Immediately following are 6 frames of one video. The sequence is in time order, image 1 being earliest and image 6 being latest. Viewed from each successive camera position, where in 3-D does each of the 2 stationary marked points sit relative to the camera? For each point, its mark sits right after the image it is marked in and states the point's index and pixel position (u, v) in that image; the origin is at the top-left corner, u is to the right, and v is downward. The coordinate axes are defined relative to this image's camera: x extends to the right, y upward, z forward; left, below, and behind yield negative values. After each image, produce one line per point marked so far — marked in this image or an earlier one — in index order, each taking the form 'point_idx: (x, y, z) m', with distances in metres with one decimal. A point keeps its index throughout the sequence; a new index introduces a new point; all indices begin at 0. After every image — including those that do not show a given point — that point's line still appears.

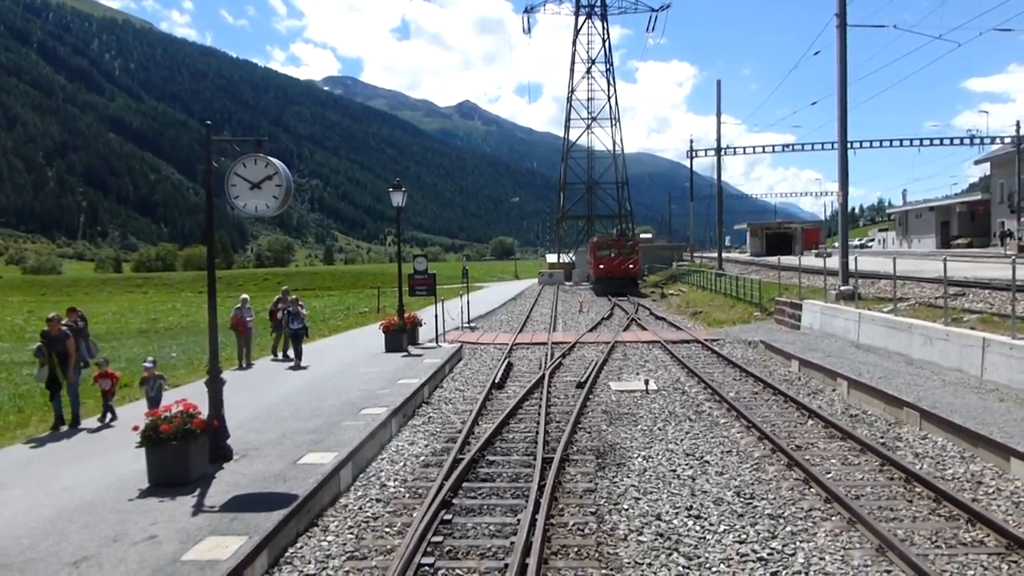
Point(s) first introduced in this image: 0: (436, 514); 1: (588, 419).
0: (-0.8, -2.4, +8.6) m
1: (+1.3, -2.1, +13.6) m
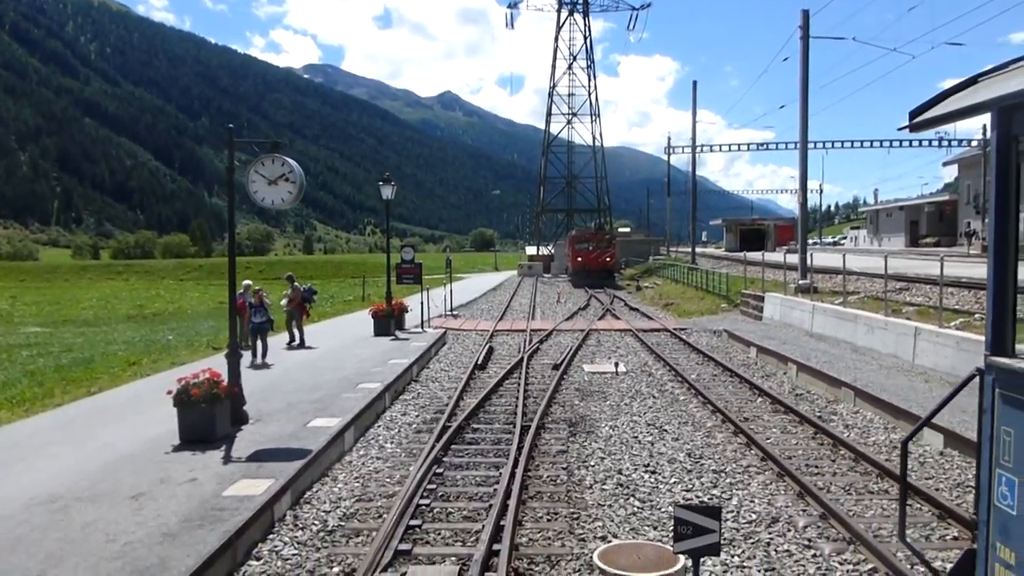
0: (-1.0, -2.2, +10.0) m
1: (+0.9, -2.0, +15.0) m
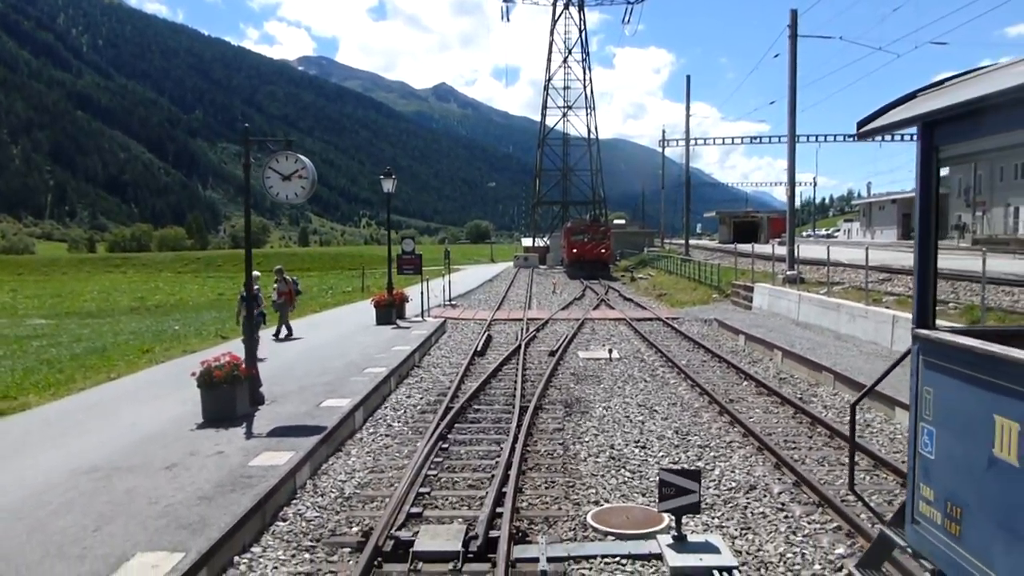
0: (-1.0, -2.1, +10.8) m
1: (+0.9, -1.8, +15.8) m
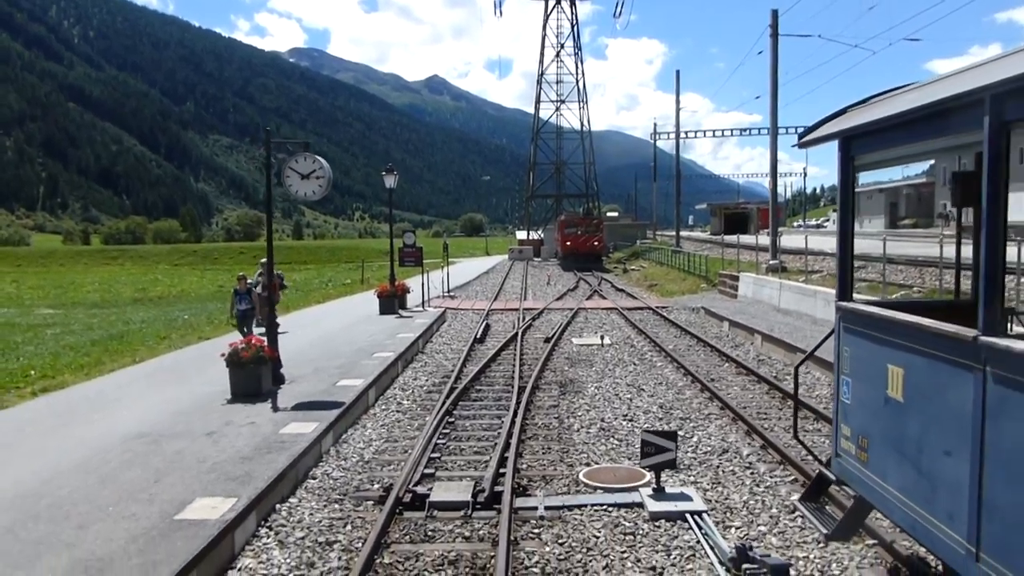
0: (-1.0, -1.9, +12.0) m
1: (+0.8, -1.5, +17.0) m
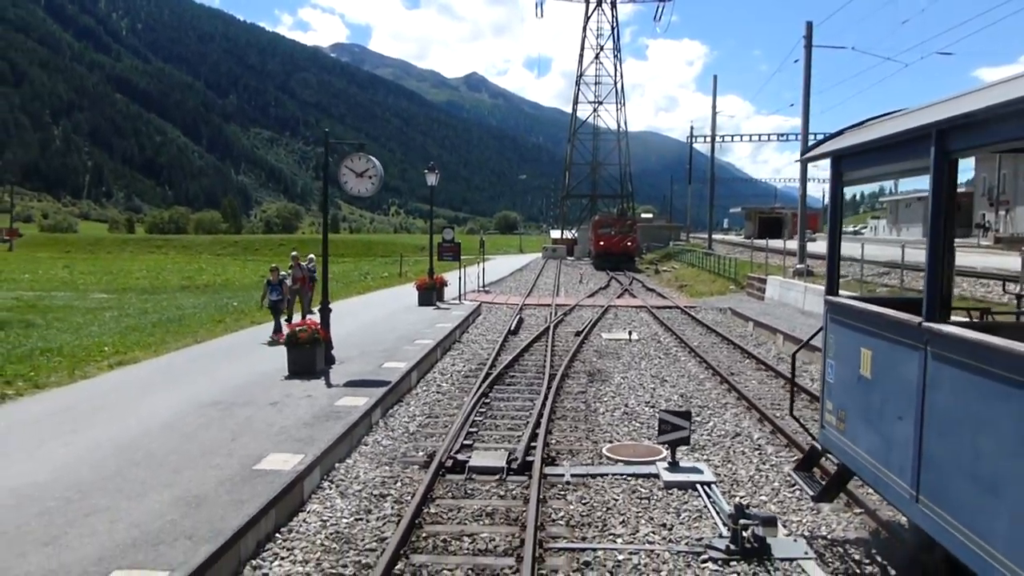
0: (-0.5, -1.8, +13.0) m
1: (+1.6, -1.5, +18.0) m
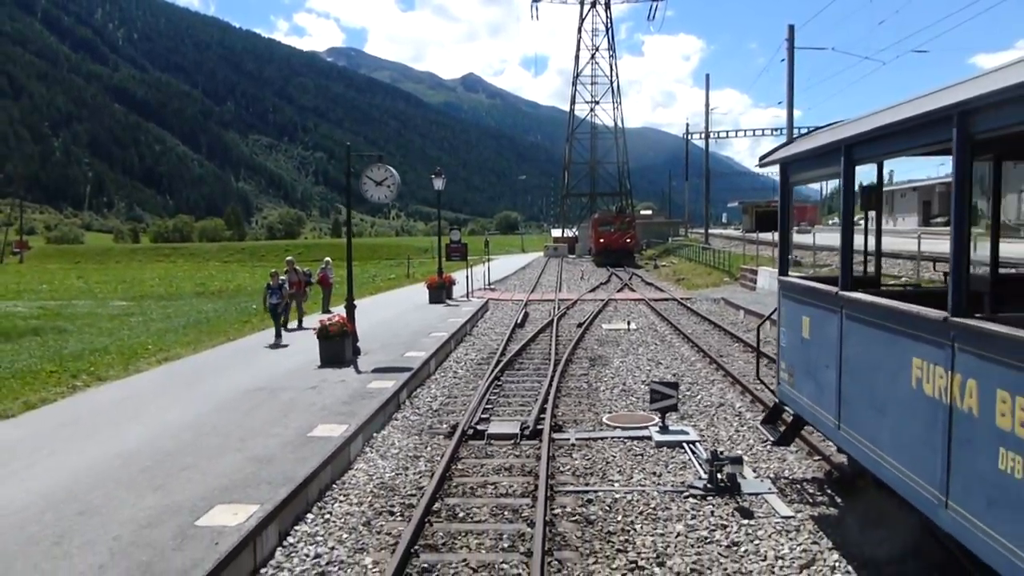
0: (-0.3, -1.7, +14.6) m
1: (+1.7, -1.3, +19.5) m
